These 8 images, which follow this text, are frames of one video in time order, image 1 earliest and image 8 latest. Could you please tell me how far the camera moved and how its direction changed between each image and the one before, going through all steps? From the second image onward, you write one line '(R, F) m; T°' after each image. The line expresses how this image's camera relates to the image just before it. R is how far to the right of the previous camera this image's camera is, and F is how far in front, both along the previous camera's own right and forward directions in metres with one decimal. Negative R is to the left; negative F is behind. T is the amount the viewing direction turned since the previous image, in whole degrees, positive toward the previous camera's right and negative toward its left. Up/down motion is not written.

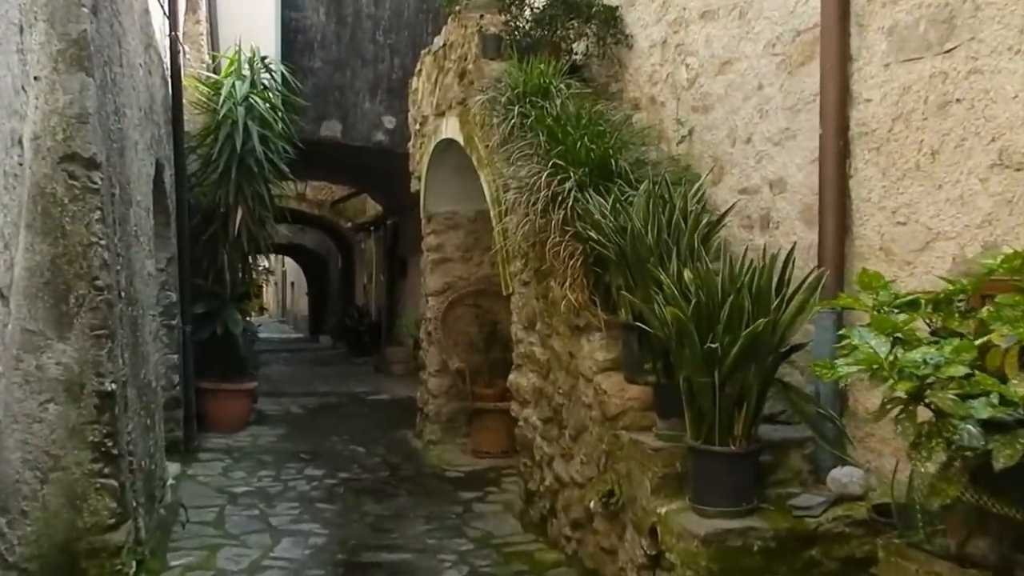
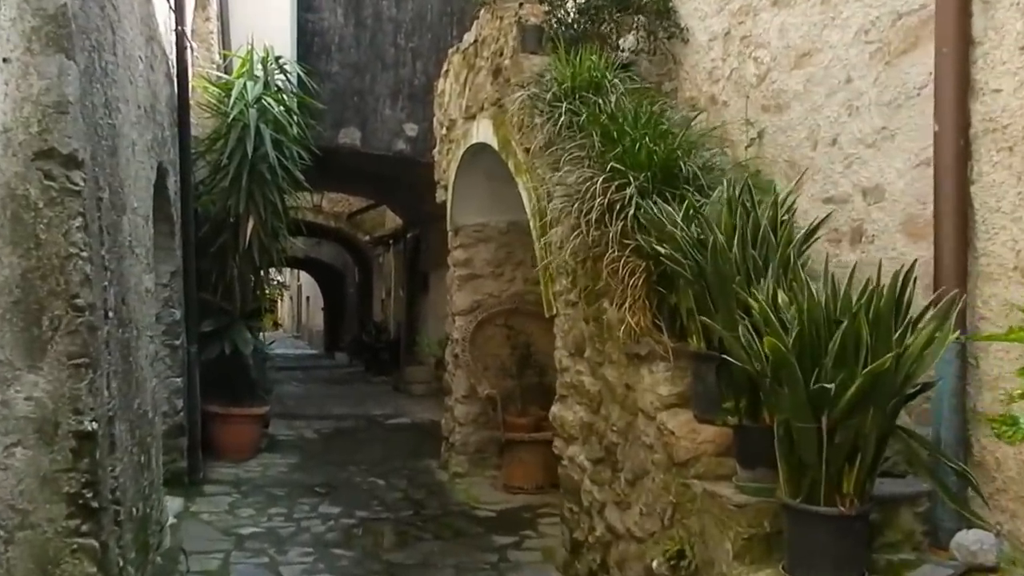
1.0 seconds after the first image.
(-0.1, +0.5) m; -1°
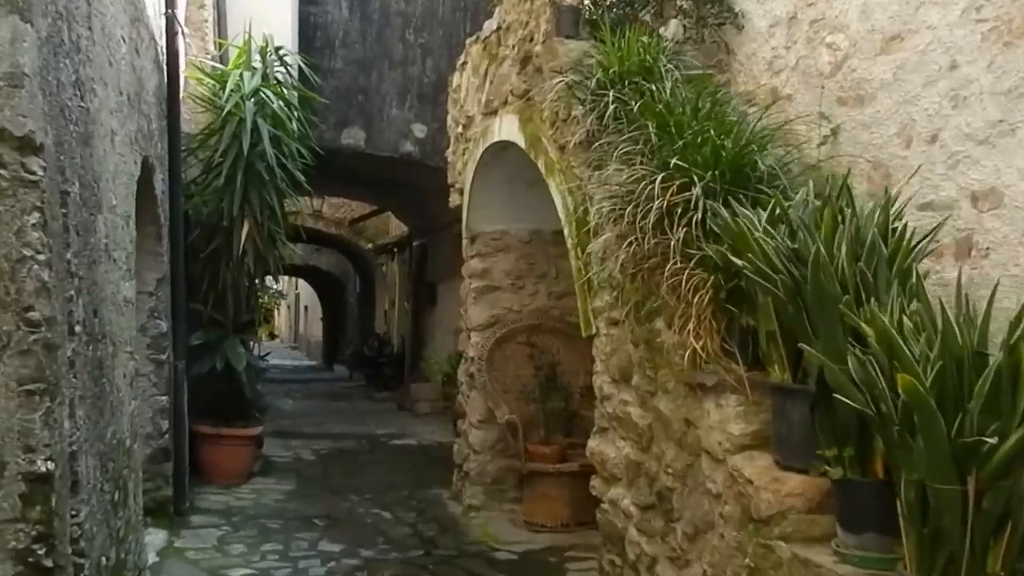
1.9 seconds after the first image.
(-0.1, +0.5) m; 0°
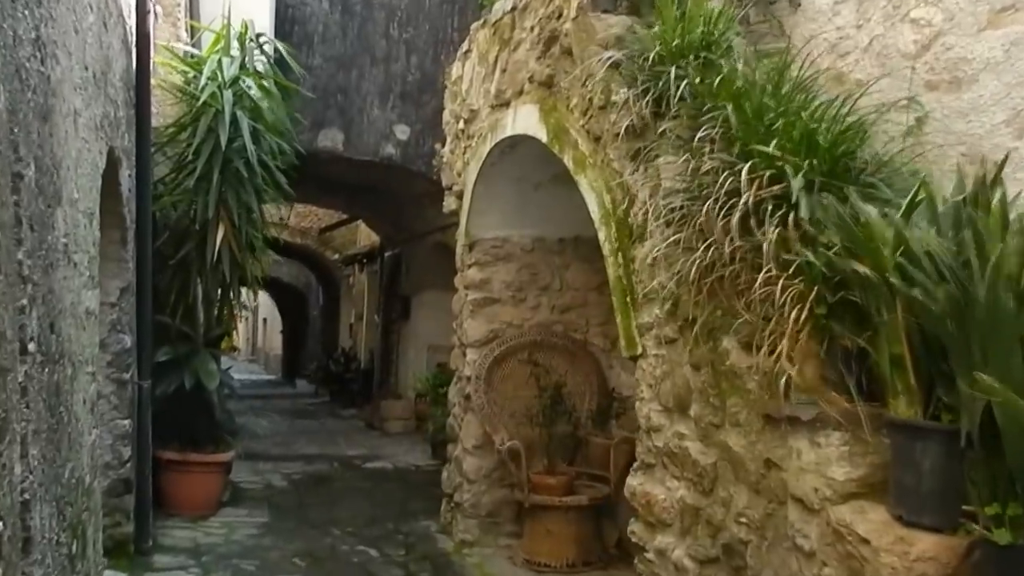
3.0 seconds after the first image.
(-0.2, +0.5) m; +2°
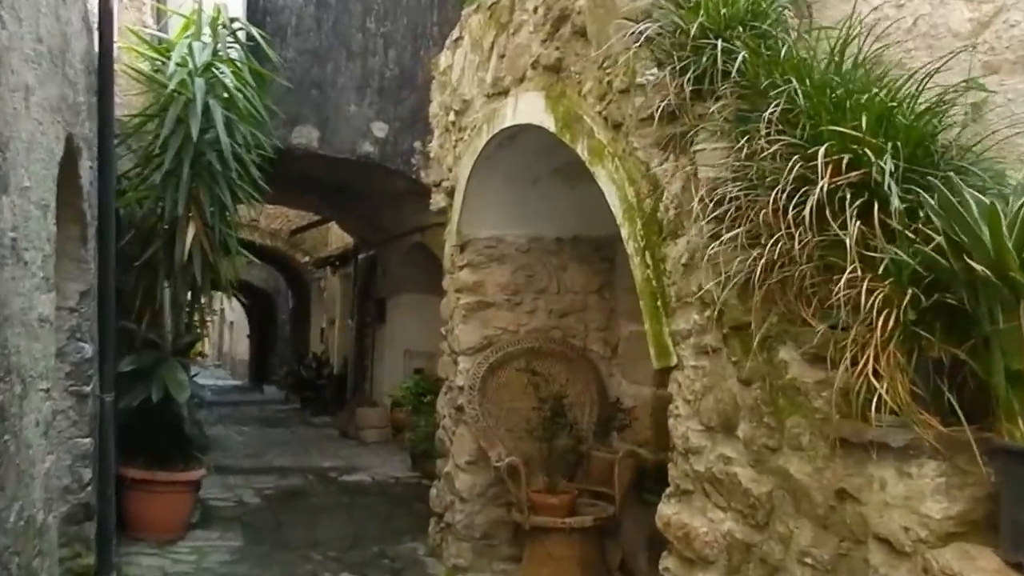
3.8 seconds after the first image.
(-0.1, +0.3) m; +2°
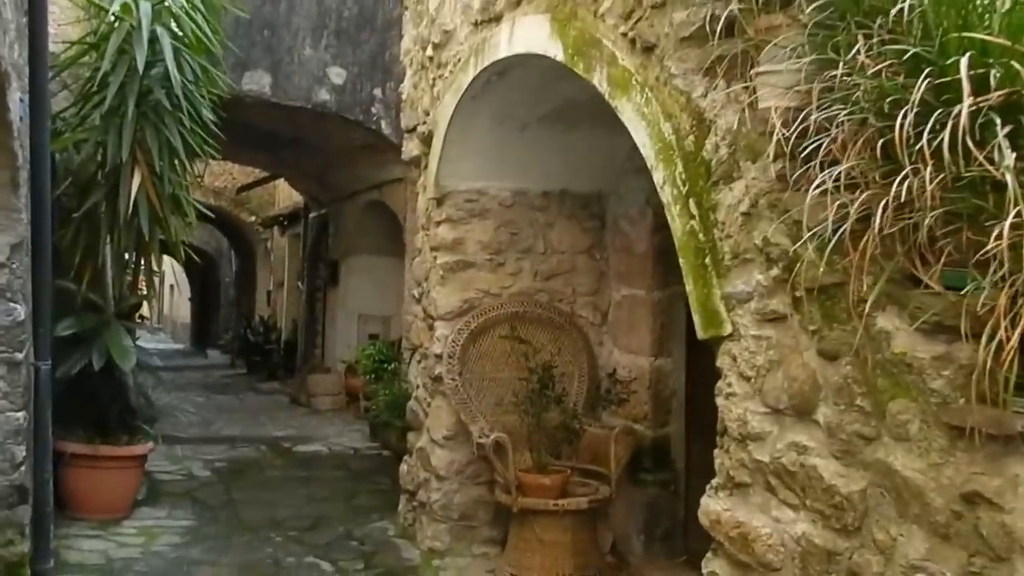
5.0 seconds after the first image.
(-0.1, +0.4) m; +3°
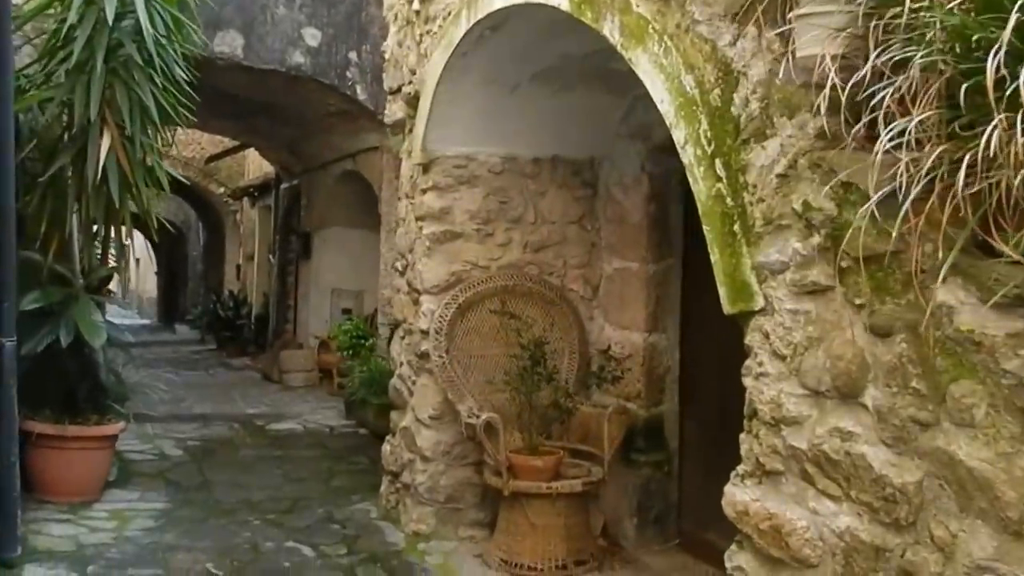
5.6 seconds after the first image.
(-0.1, +0.2) m; +2°
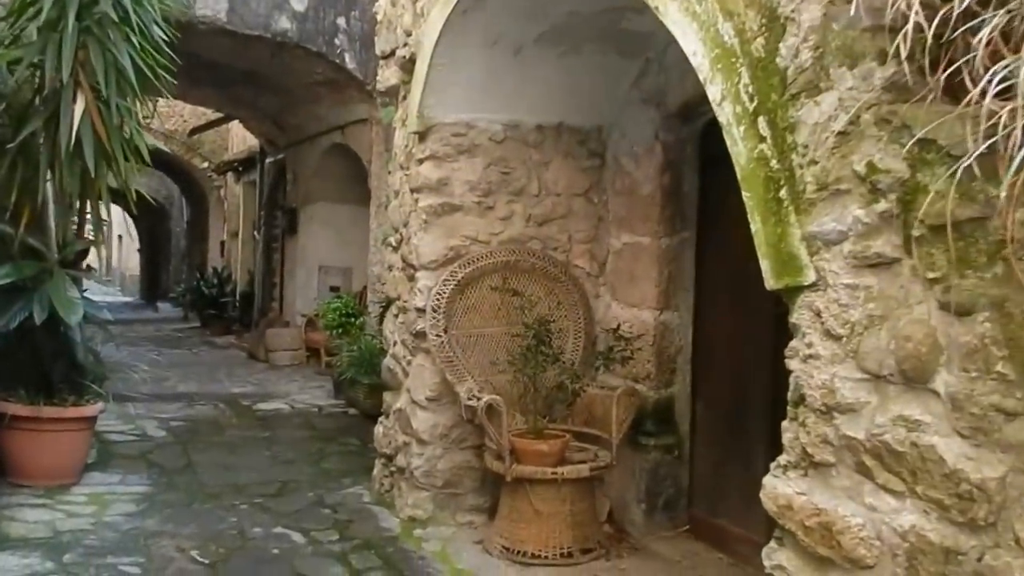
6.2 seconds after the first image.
(-0.1, +0.2) m; +1°
